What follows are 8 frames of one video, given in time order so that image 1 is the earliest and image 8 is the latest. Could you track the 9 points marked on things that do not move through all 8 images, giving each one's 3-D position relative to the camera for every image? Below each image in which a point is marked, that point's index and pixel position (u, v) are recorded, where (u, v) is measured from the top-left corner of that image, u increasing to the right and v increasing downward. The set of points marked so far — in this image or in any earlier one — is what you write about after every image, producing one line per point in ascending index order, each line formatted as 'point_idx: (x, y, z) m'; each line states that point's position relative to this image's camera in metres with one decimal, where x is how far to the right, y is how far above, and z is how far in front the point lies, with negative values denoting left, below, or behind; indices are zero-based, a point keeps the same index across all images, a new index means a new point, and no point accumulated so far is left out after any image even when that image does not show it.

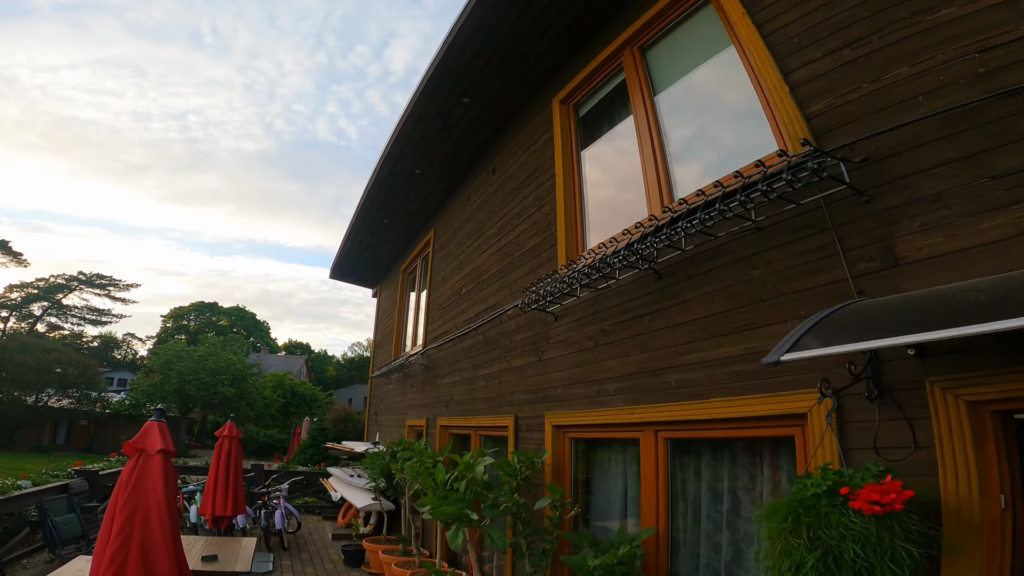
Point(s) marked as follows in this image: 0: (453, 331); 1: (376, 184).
0: (-0.6, -0.5, +5.9) m
1: (-1.9, +1.4, +7.4) m
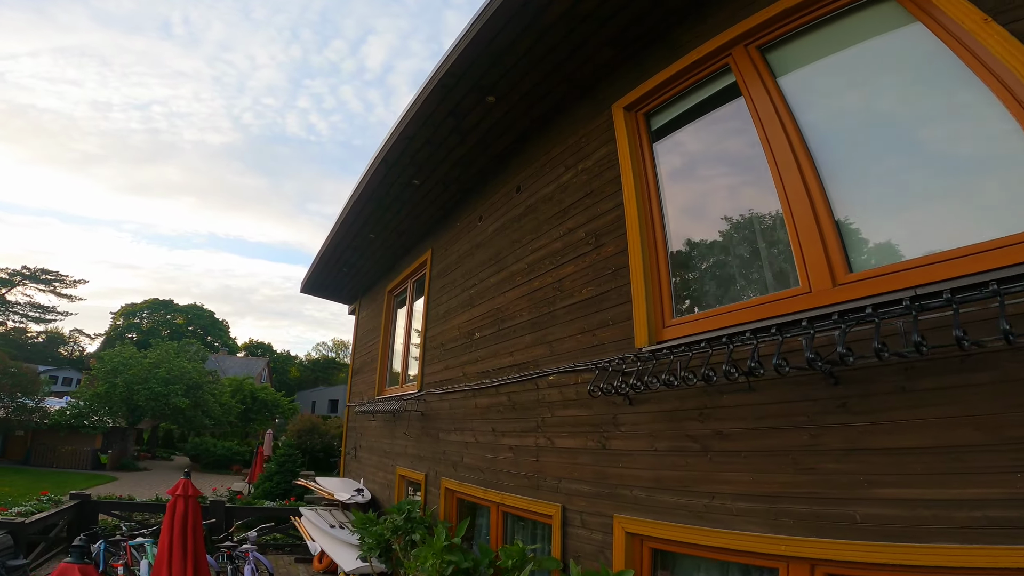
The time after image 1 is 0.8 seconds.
0: (-0.4, -0.9, +5.0) m
1: (-1.8, +1.1, +6.4) m
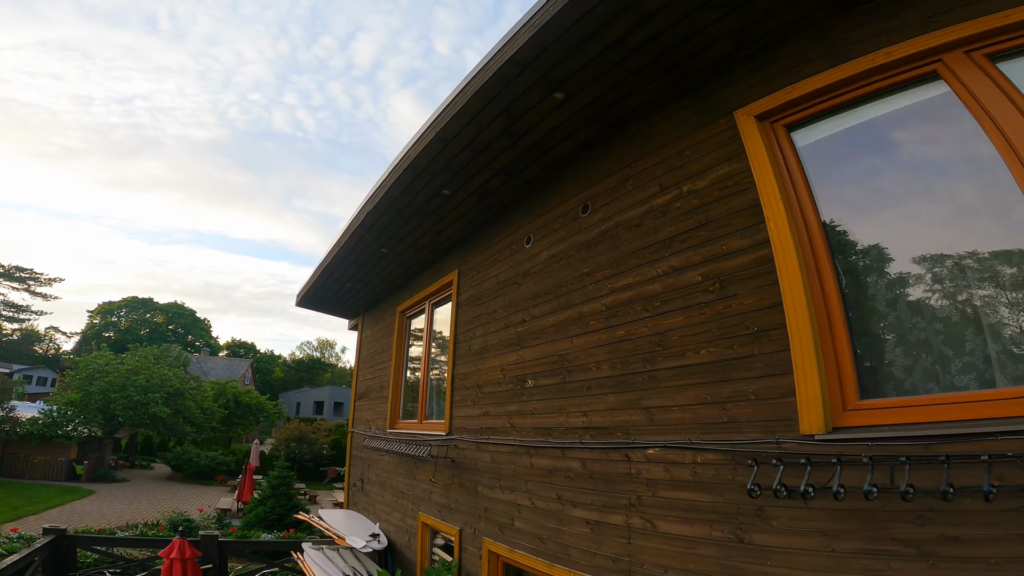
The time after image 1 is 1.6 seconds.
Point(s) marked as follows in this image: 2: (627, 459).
0: (0.0, -1.1, +4.3) m
1: (-1.4, +0.8, +5.7) m
2: (+0.7, -1.0, +3.2) m
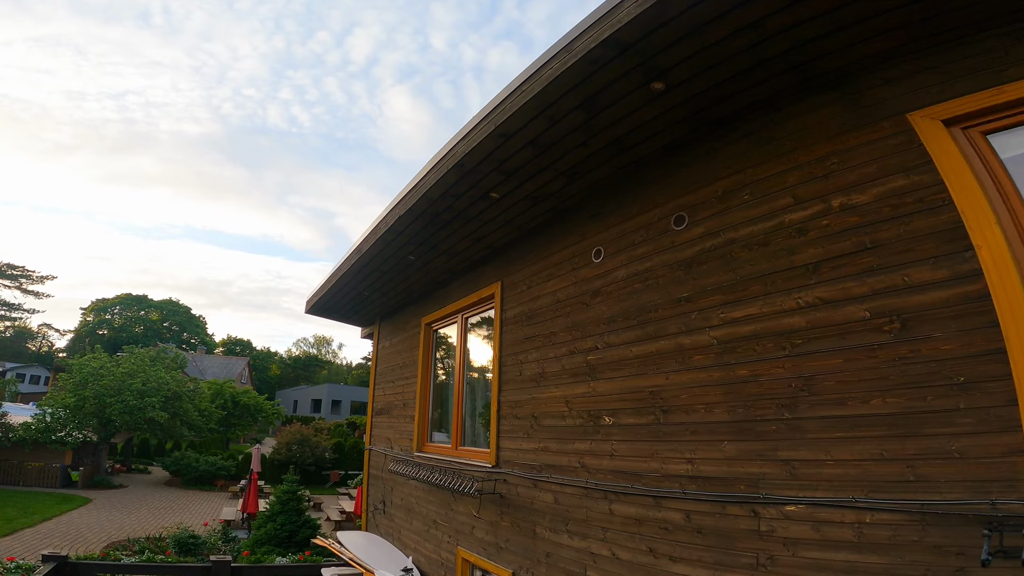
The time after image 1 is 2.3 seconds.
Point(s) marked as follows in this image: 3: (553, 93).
0: (+0.5, -1.3, +3.8) m
1: (-0.9, +0.7, +5.2) m
2: (+1.2, -1.1, +2.7) m
3: (+0.2, +1.1, +3.2) m
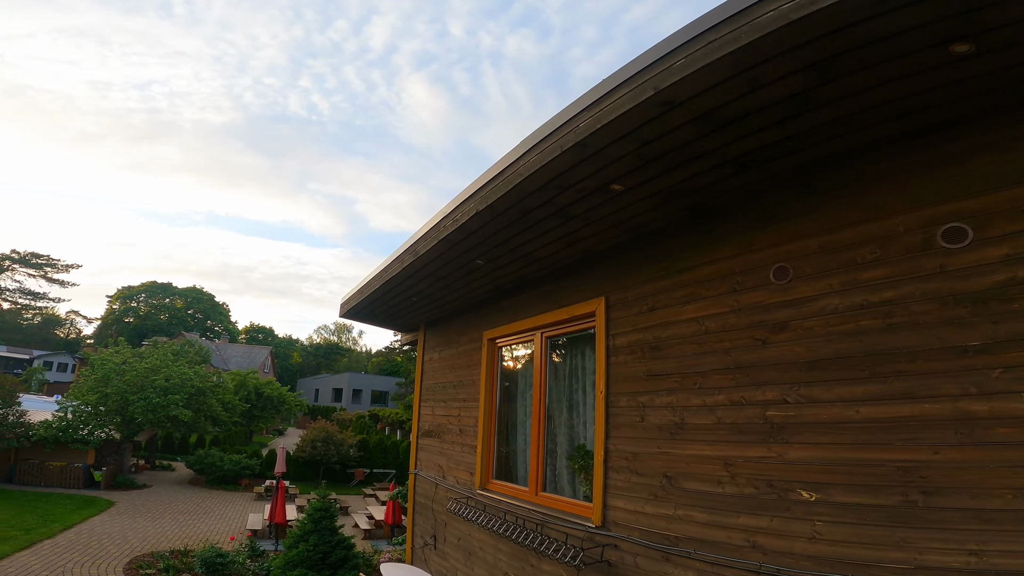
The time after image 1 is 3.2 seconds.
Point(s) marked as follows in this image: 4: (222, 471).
0: (+1.3, -1.5, +2.7) m
1: (-0.1, +0.6, +4.1) m
2: (+1.9, -1.3, +1.6) m
3: (+1.0, +0.9, +2.1) m
4: (-9.6, -6.1, +18.3) m
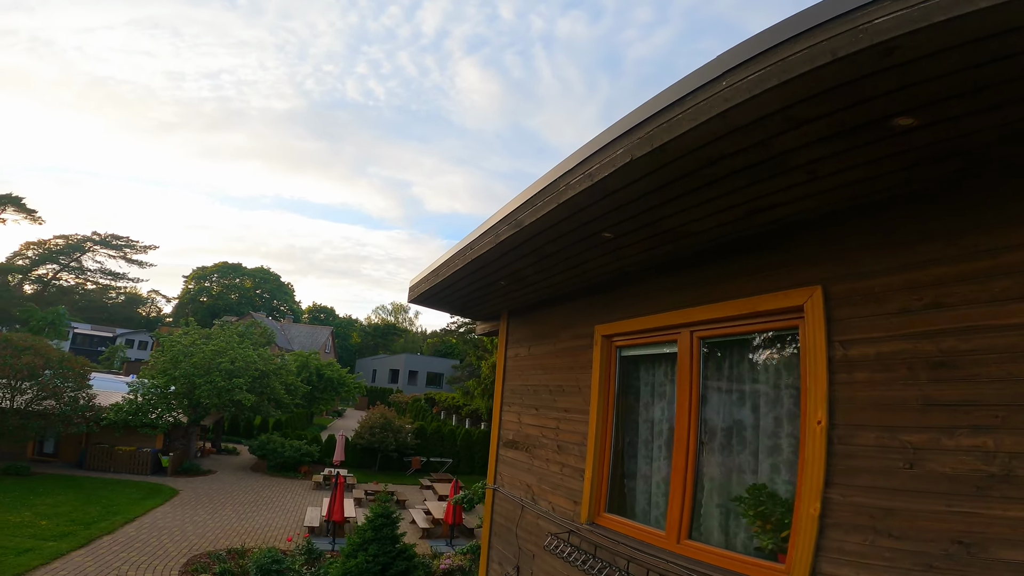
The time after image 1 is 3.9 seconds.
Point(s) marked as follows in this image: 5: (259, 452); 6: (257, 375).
0: (+1.9, -1.5, +1.3) m
1: (+0.7, +0.6, +2.8) m
2: (+2.4, -1.3, +0.1) m
3: (+1.6, +0.9, +0.7) m
4: (-7.4, -5.5, +18.0) m
5: (-8.3, -5.4, +18.2) m
6: (-9.4, -3.1, +20.2) m
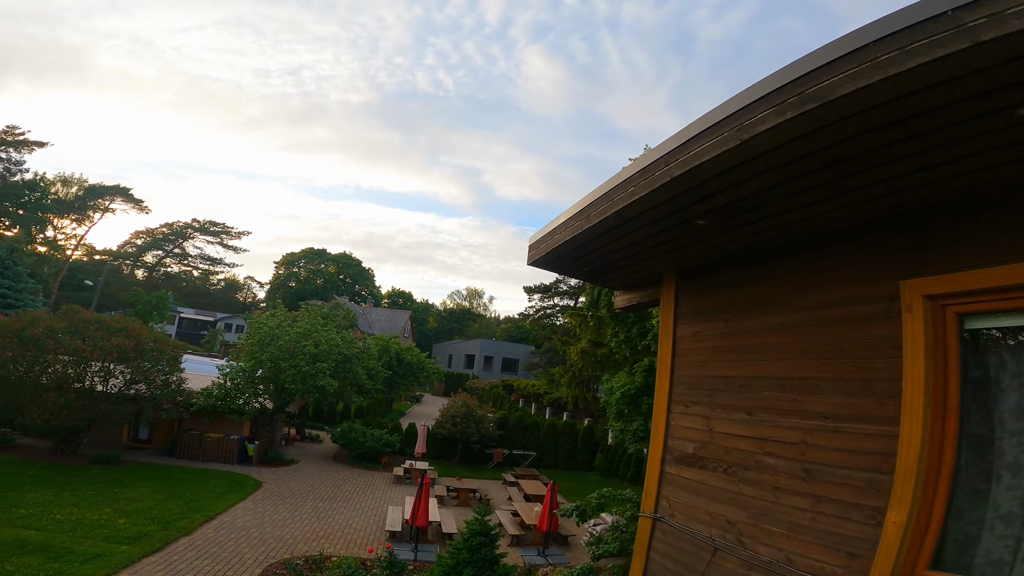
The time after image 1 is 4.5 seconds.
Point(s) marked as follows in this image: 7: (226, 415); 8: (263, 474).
0: (+2.5, -1.4, -0.5) m
1: (+1.5, +0.7, +1.1) m
2: (+2.8, -1.3, -1.7) m
3: (+2.1, +0.9, -1.1) m
4: (-4.6, -5.0, +17.4) m
5: (-5.5, -4.9, +17.7) m
6: (-6.3, -2.5, +19.8) m
7: (-8.4, -3.6, +16.2) m
8: (-6.4, -4.8, +14.3) m
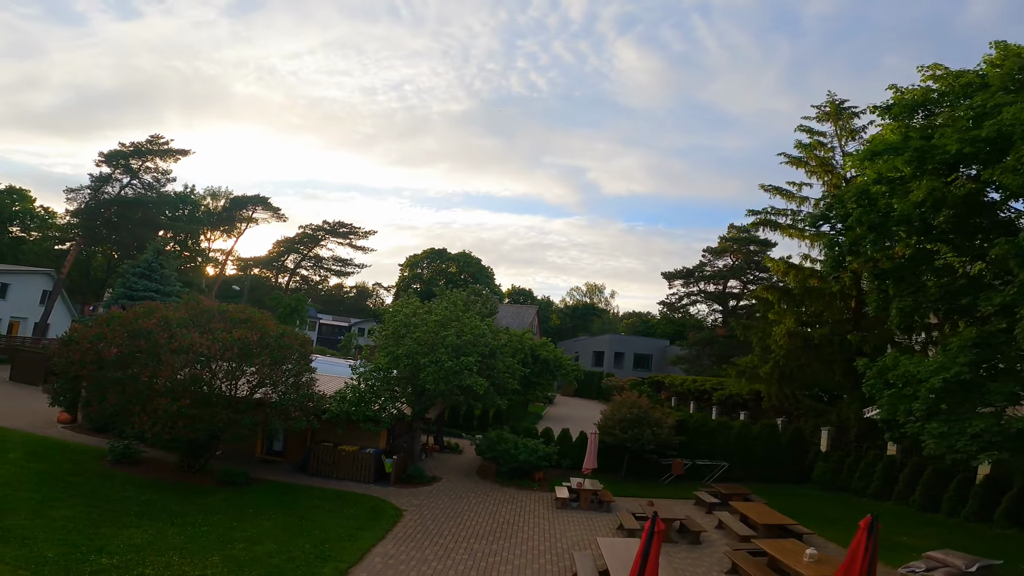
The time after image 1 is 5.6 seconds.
0: (+3.3, -0.7, -4.5) m
1: (+2.5, +1.4, -2.8) m
2: (+3.3, -0.6, -5.8) m
3: (+2.6, +1.6, -5.1) m
4: (+0.1, -4.5, +14.4) m
5: (-0.7, -4.4, +14.9) m
6: (-1.1, -2.1, +17.1) m
7: (-3.9, -3.3, +14.0) m
8: (-2.2, -4.3, +11.7) m
